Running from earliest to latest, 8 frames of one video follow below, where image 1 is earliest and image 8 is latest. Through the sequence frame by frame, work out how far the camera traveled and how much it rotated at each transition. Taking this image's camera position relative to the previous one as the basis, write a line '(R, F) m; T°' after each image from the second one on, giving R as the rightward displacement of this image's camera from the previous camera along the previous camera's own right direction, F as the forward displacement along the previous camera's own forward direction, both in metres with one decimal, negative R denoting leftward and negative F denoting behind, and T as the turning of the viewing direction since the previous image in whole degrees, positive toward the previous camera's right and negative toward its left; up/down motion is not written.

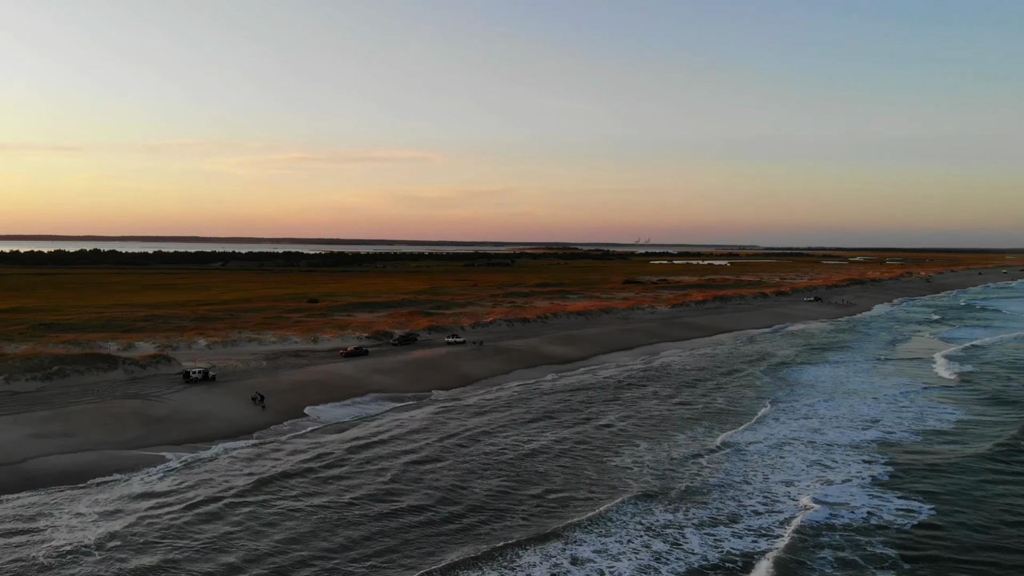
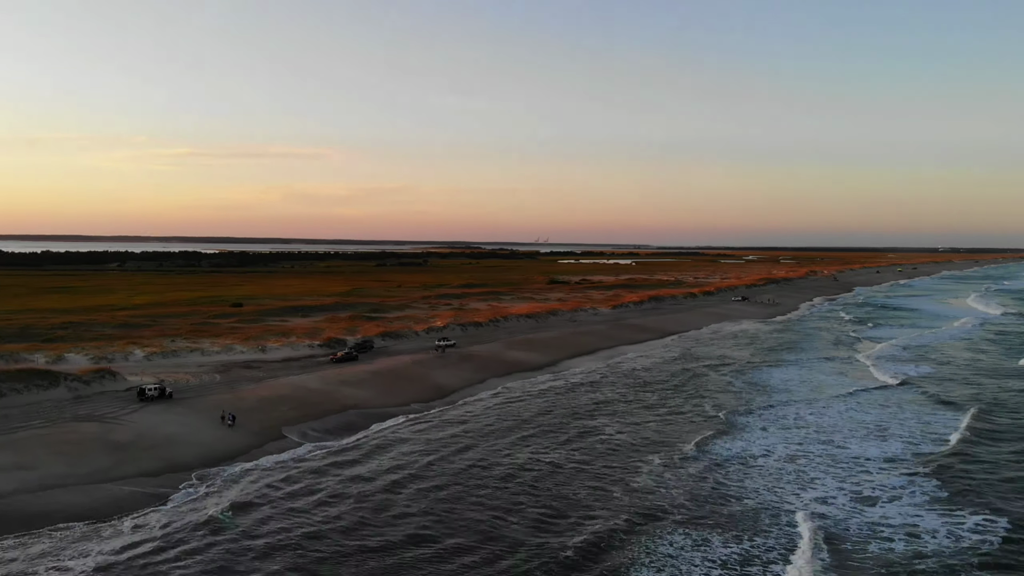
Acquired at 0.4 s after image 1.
(-1.4, +0.2) m; +7°
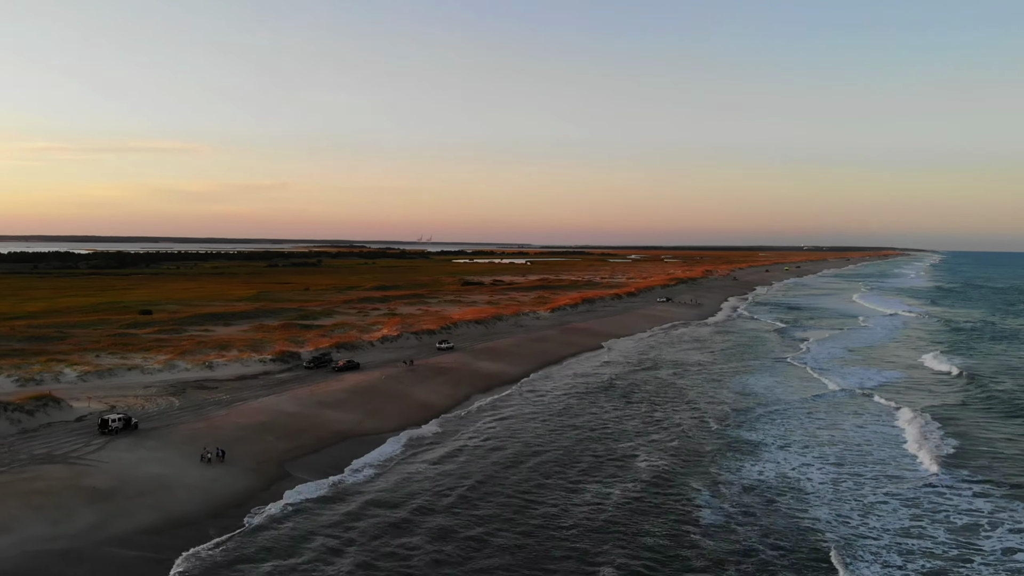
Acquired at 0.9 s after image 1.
(-2.3, +0.6) m; +8°
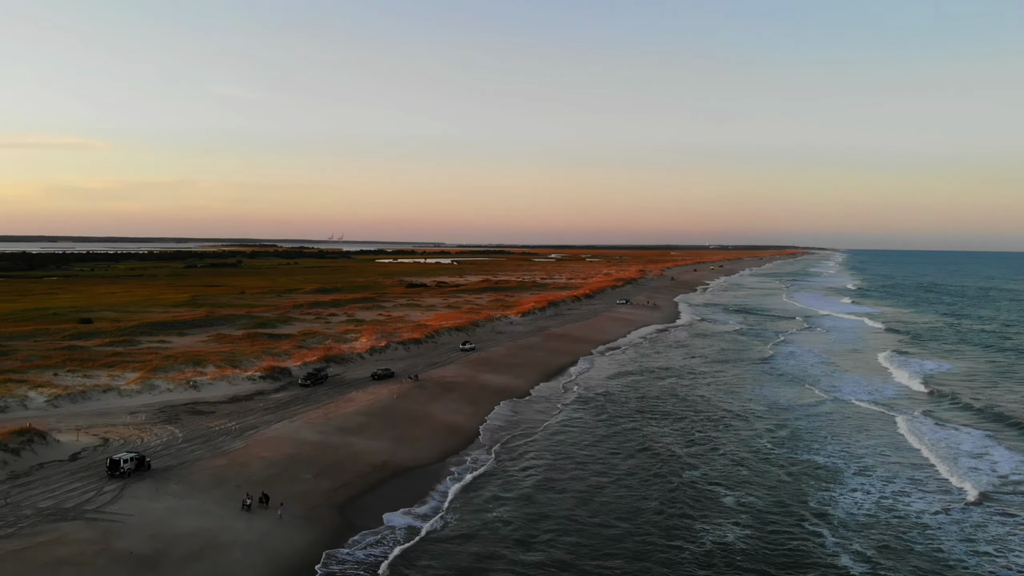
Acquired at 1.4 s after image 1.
(-2.7, +1.0) m; +5°
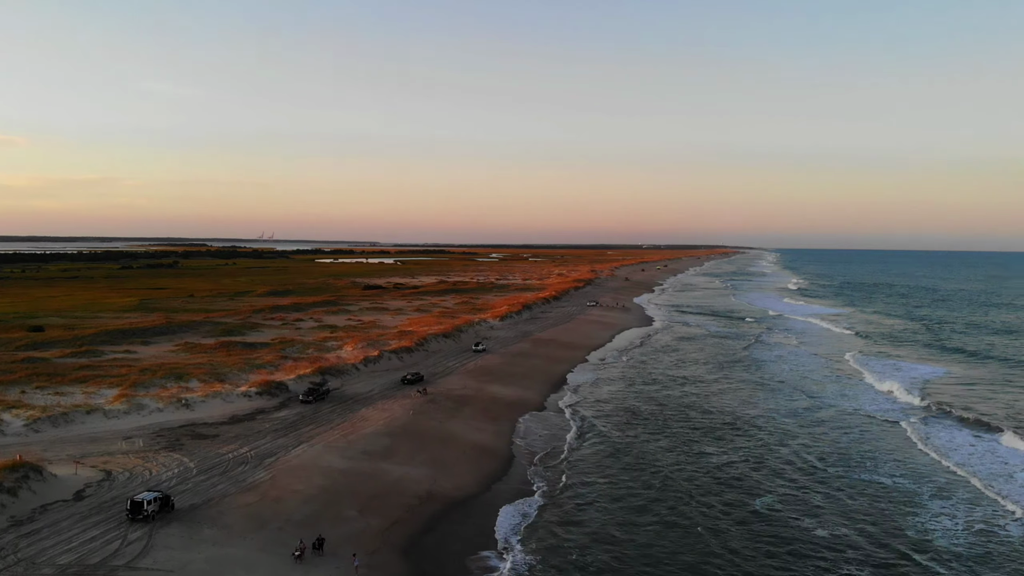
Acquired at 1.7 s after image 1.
(-2.2, +0.9) m; +4°
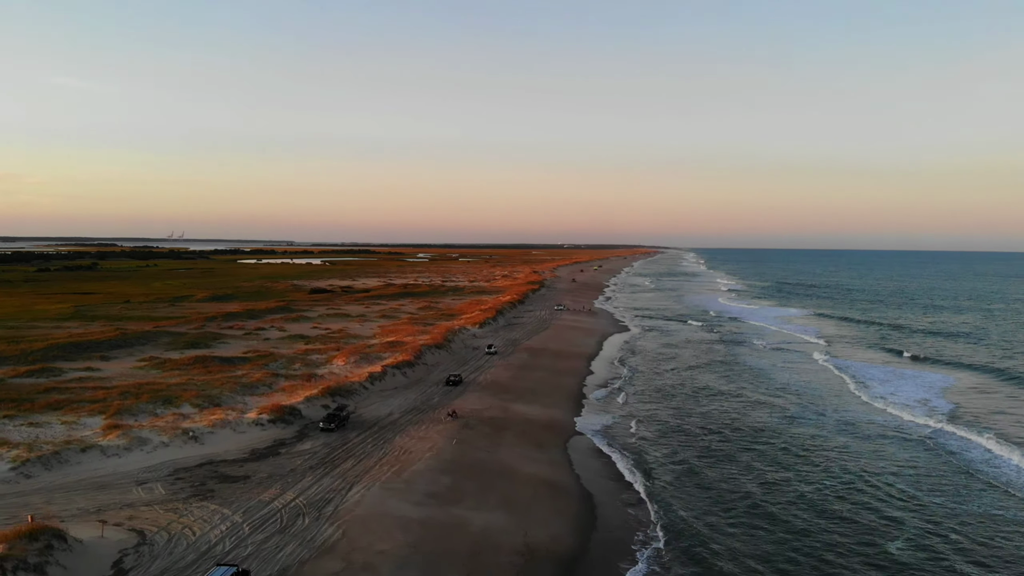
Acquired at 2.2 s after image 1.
(-3.4, +1.5) m; +5°
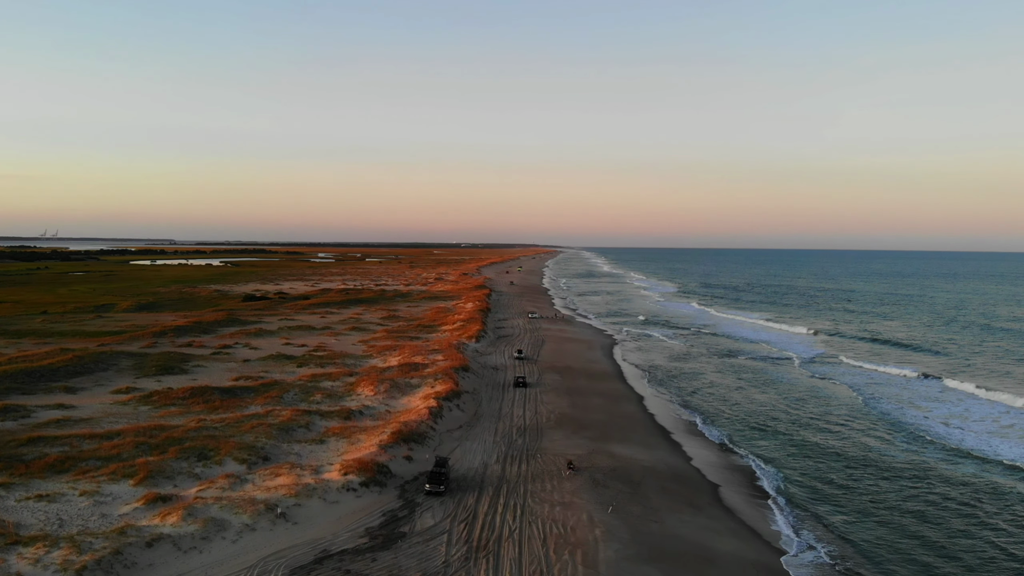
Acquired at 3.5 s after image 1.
(-6.5, +3.2) m; +5°
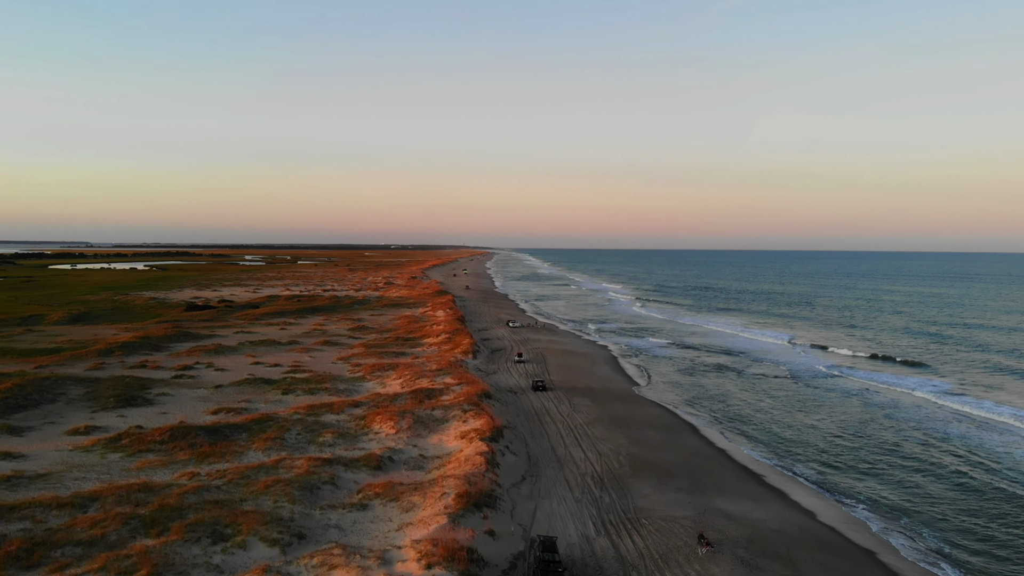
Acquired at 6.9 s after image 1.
(-4.7, +4.2) m; +4°
